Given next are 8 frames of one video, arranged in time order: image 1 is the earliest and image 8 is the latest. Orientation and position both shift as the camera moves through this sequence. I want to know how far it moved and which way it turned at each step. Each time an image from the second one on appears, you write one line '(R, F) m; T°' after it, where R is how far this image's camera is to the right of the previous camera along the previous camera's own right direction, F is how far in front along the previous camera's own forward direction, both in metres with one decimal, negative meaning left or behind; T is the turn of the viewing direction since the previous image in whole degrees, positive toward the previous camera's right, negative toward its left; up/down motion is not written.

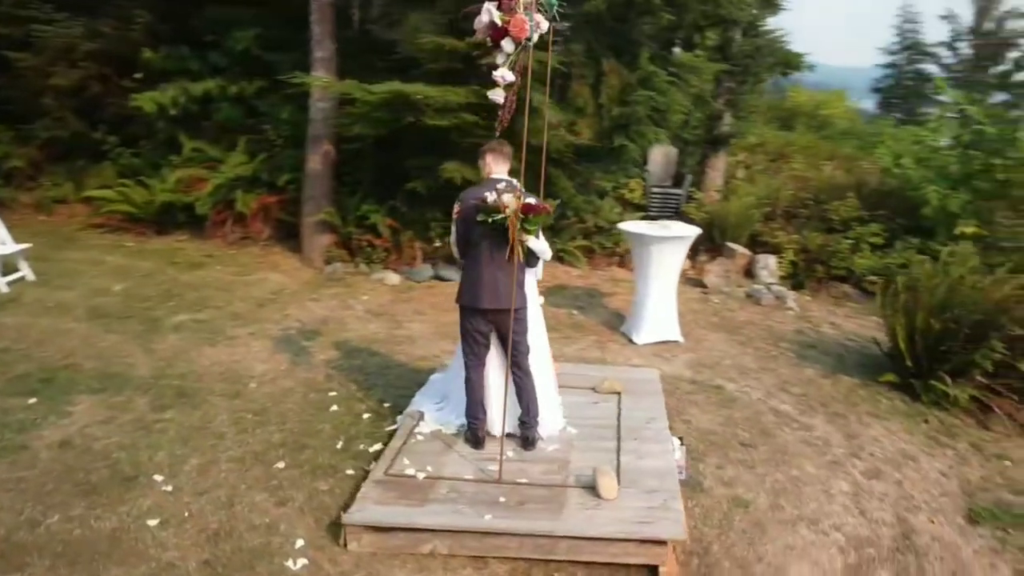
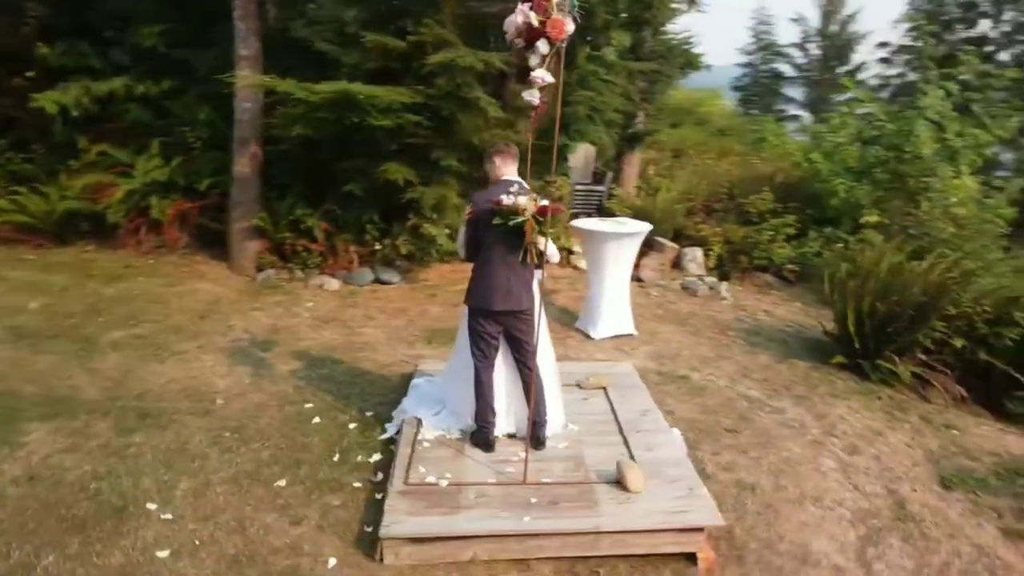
(-0.7, +0.1) m; +9°
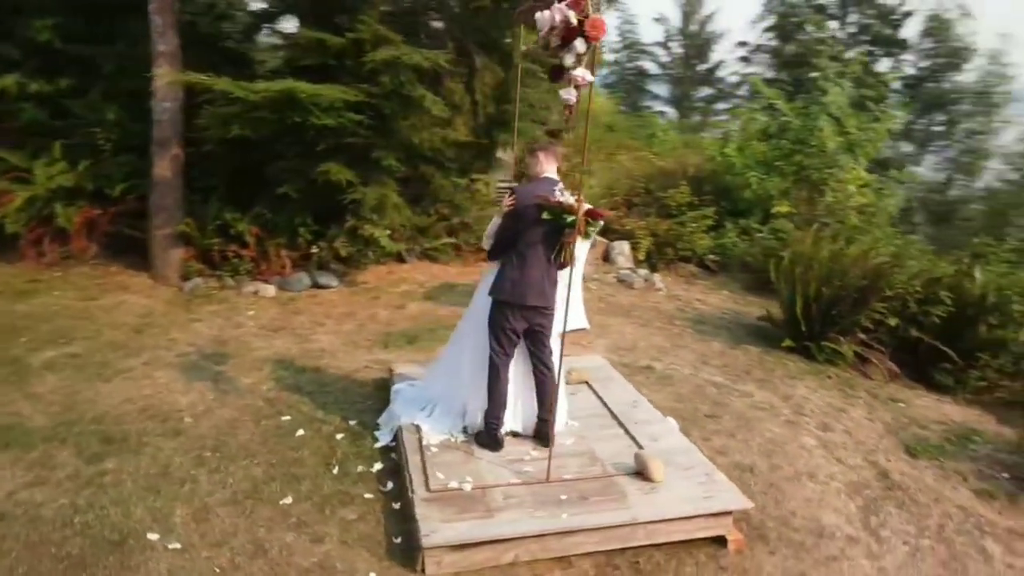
(-0.7, +0.1) m; +9°
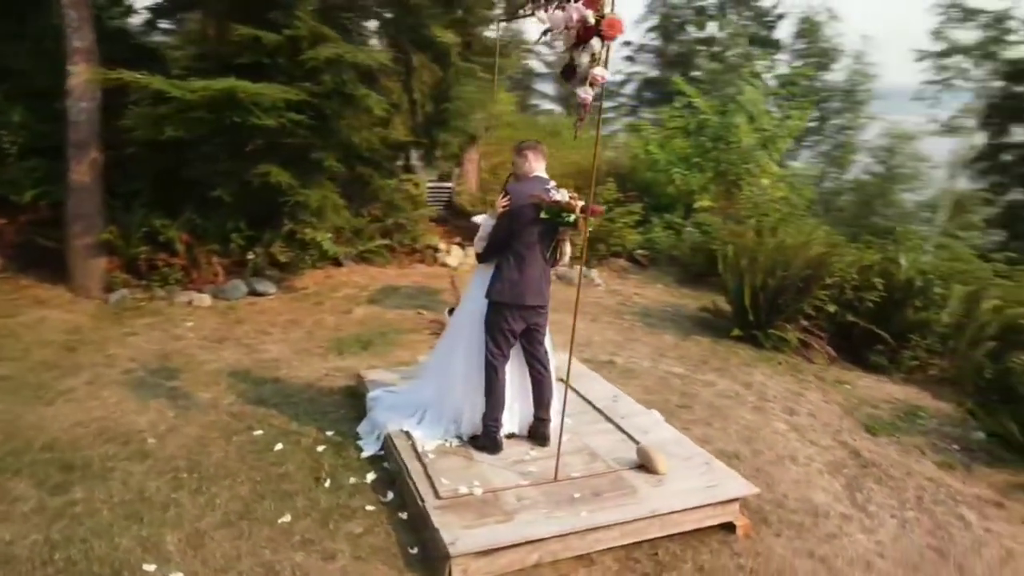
(-0.5, +0.1) m; +8°
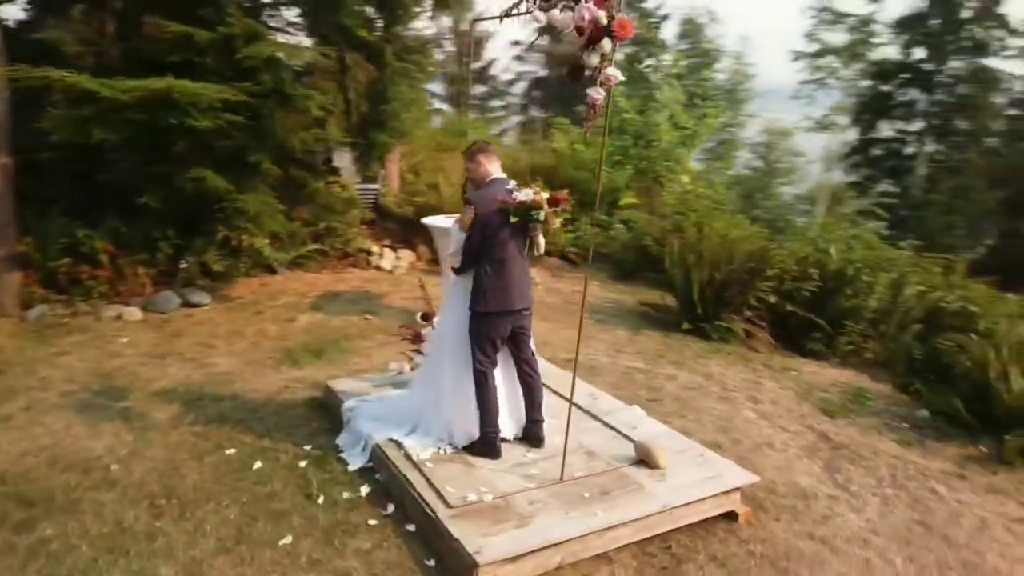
(-0.5, +0.1) m; +8°
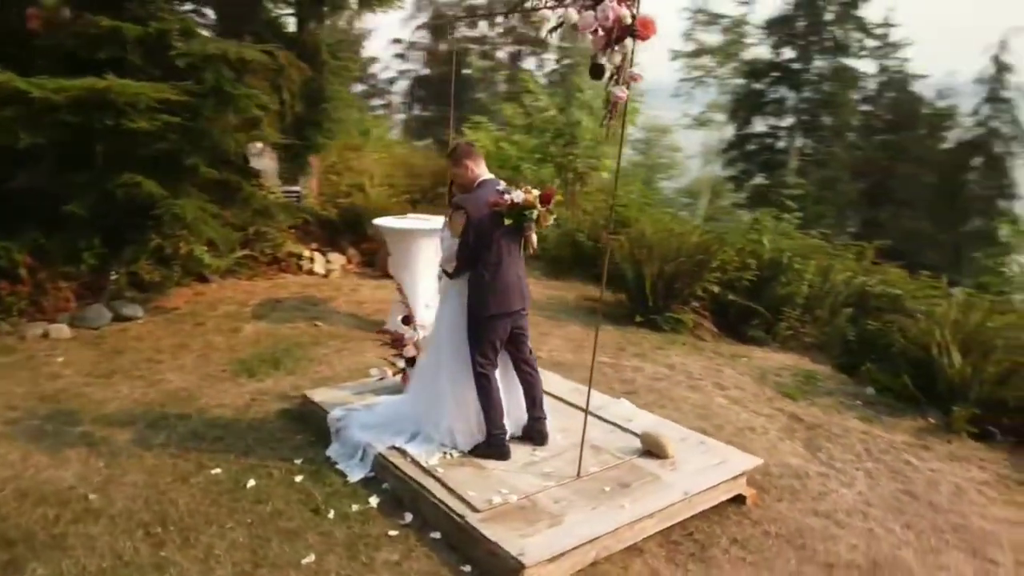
(-0.6, +0.1) m; +8°
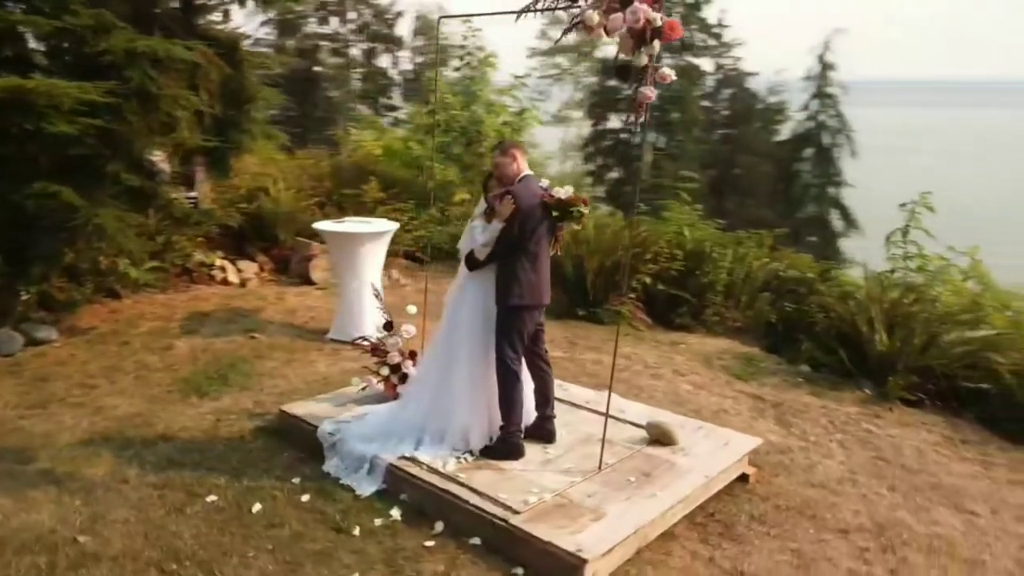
(-0.8, +0.1) m; +10°
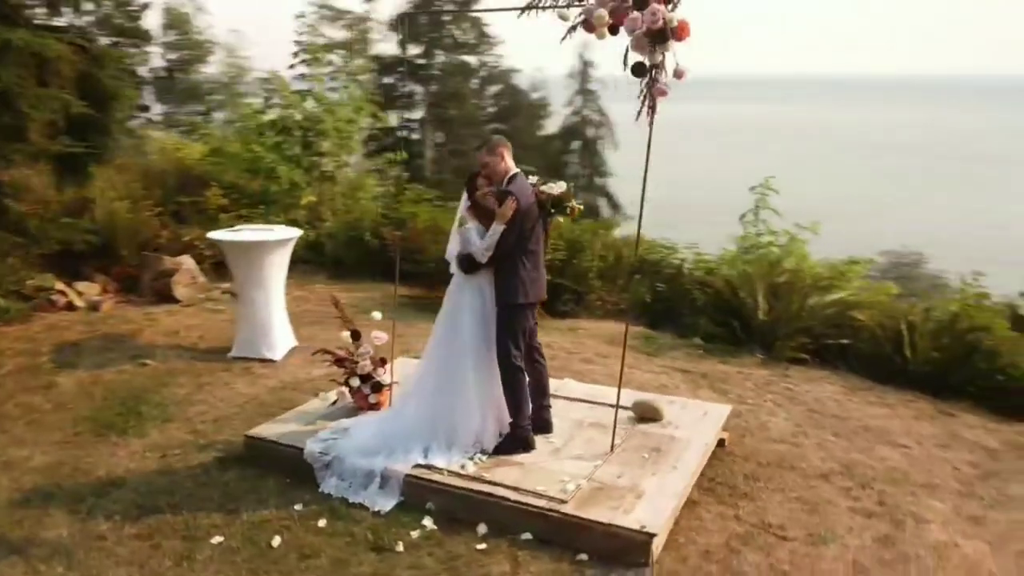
(-1.2, +0.1) m; +16°
